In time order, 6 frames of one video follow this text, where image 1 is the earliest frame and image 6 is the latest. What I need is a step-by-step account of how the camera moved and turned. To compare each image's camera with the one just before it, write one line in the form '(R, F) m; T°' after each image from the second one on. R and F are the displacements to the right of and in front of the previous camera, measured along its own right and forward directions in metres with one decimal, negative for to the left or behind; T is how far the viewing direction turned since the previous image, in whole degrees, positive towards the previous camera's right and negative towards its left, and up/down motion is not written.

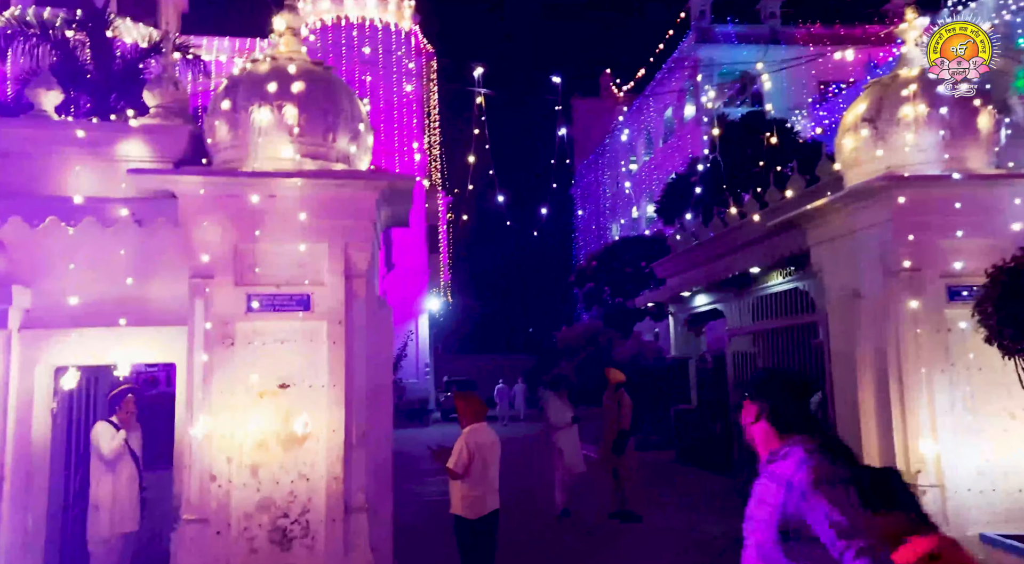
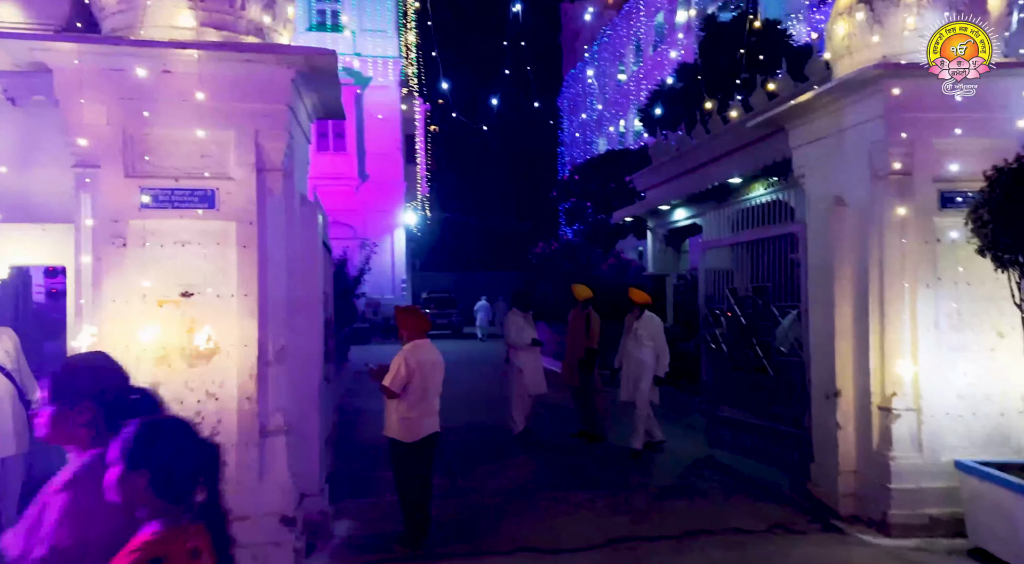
(+0.3, +0.6) m; +1°
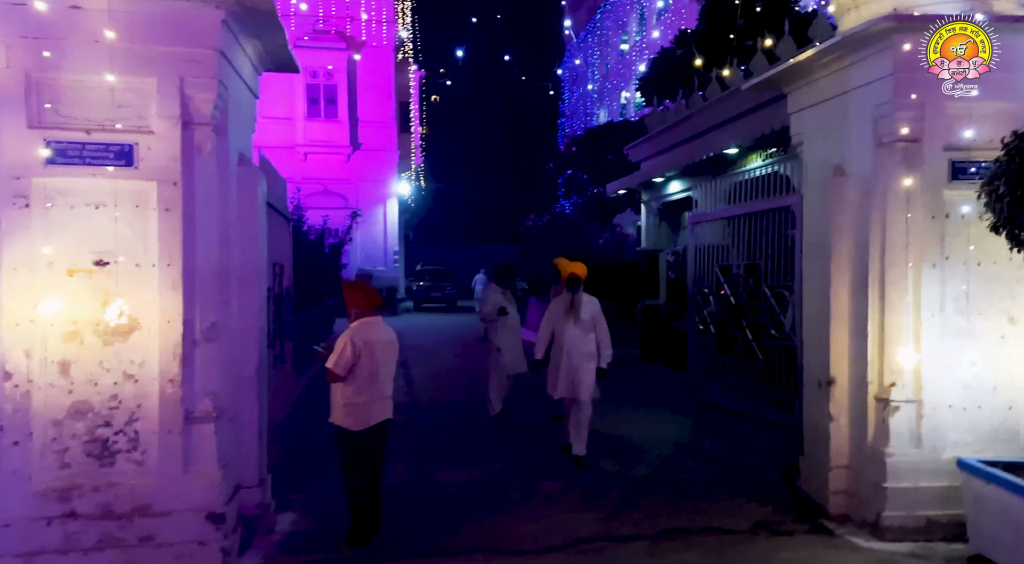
(+0.3, +0.5) m; 0°
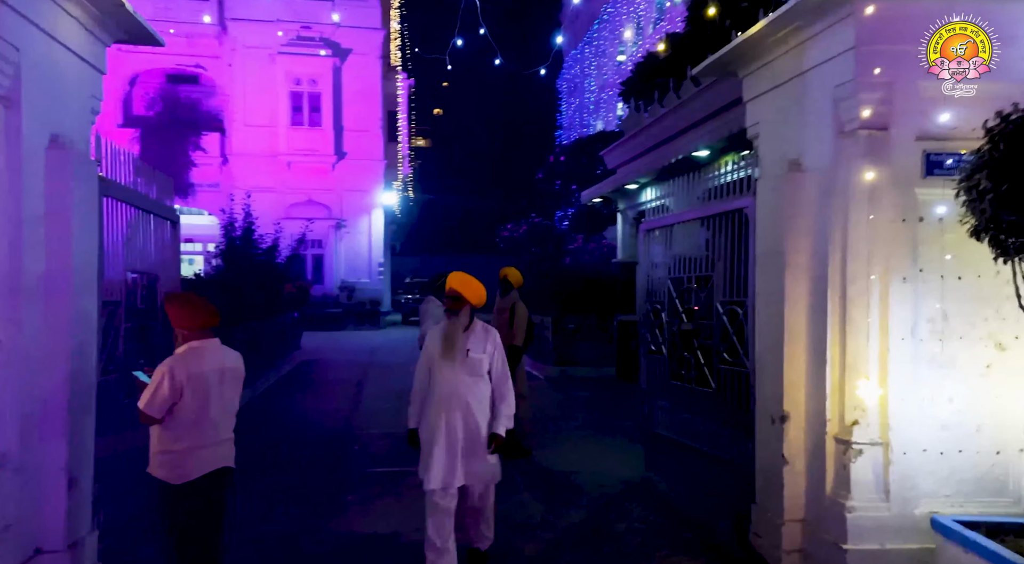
(+0.7, +0.8) m; 0°
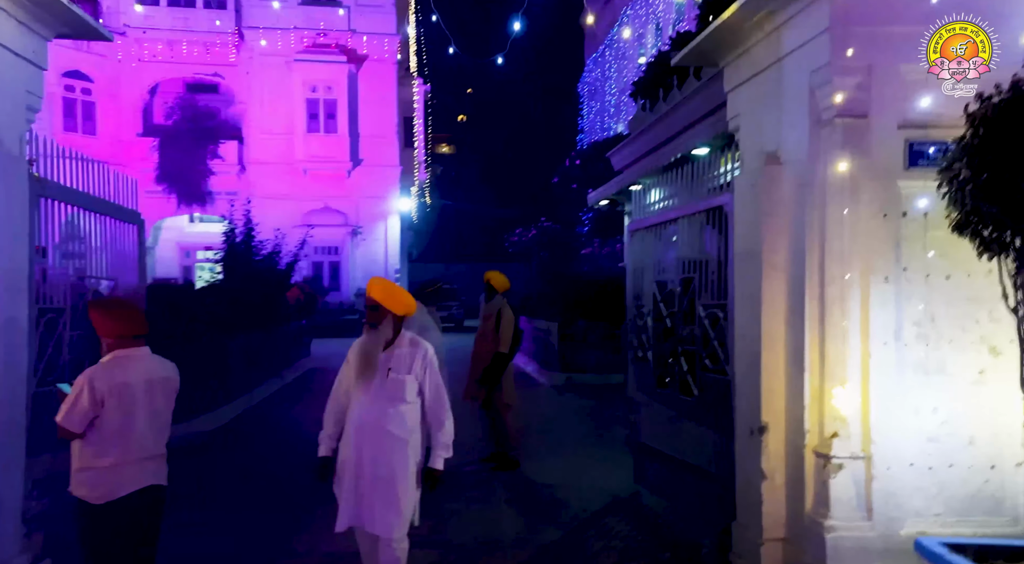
(+0.4, +0.2) m; -2°
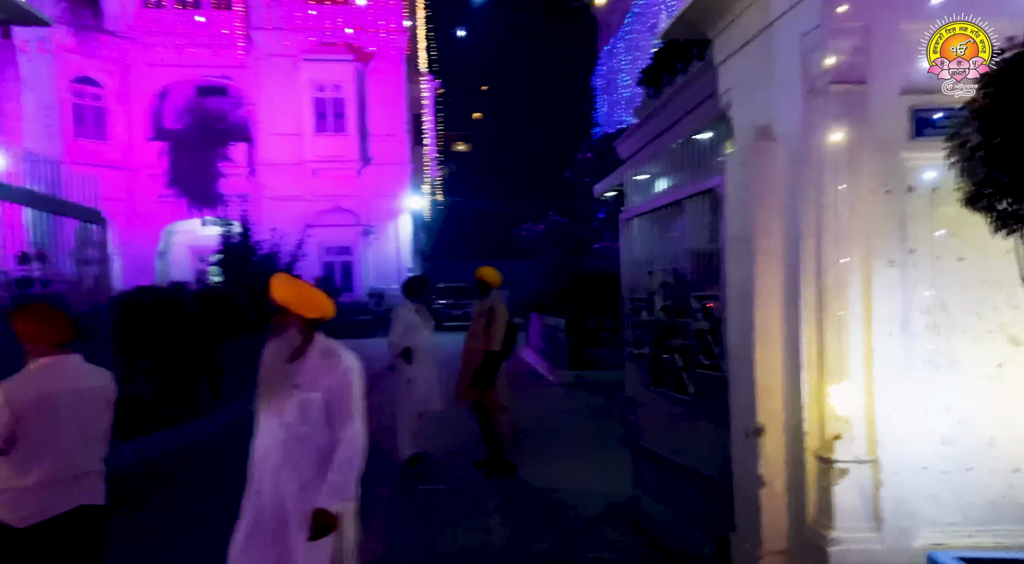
(+0.3, +0.3) m; -2°
